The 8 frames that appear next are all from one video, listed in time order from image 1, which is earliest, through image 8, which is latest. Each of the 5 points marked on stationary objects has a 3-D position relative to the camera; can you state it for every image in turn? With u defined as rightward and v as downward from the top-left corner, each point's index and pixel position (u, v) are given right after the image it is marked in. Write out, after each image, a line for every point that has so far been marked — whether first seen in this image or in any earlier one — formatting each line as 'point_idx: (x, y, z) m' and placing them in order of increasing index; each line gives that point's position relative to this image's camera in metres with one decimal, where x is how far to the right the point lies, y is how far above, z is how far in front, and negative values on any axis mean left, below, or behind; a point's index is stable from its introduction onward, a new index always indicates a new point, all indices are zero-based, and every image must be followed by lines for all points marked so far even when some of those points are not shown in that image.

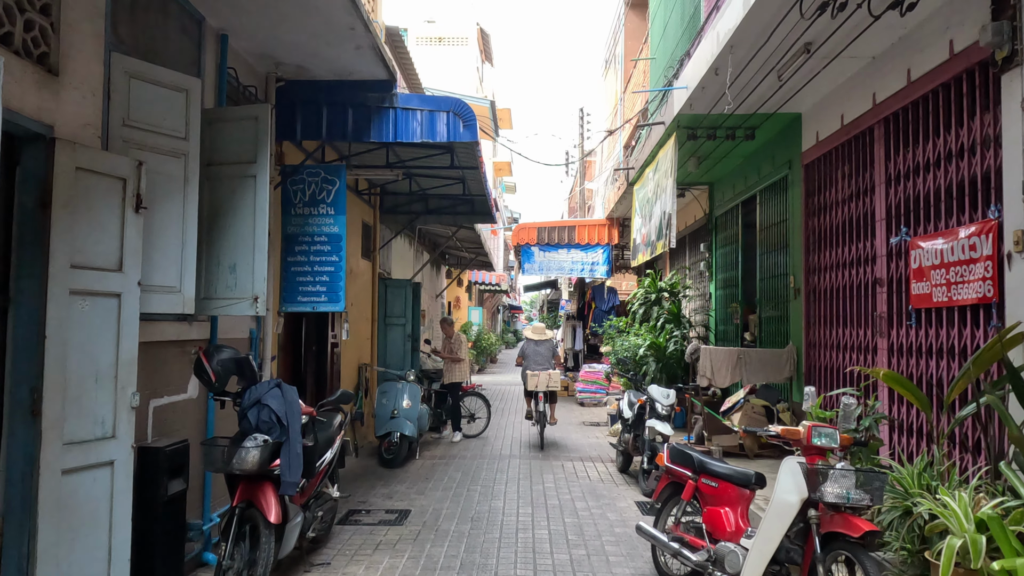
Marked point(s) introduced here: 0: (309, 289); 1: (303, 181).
0: (-1.5, 0.0, +5.3) m
1: (-1.5, +0.8, +5.3) m
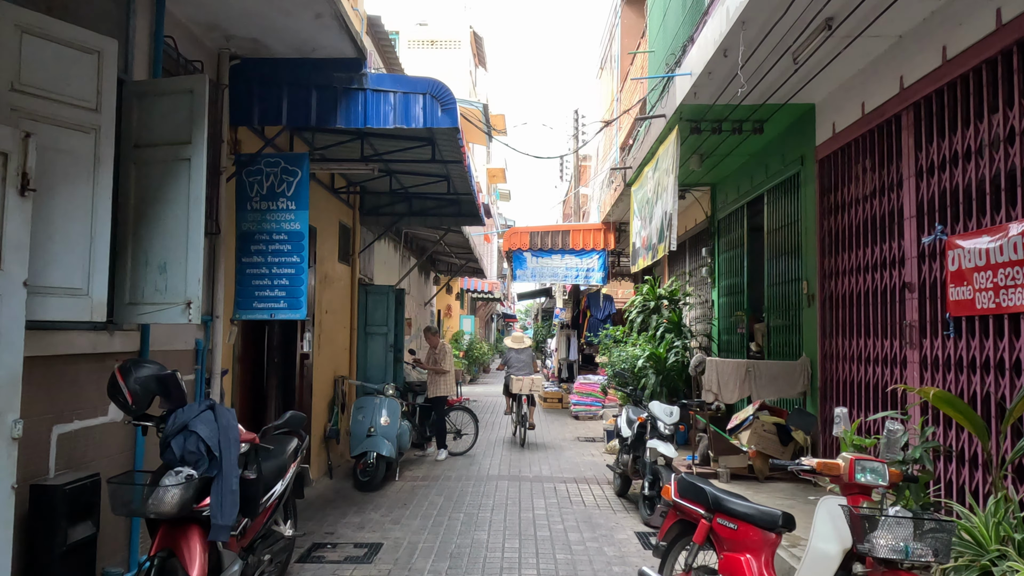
0: (-1.6, 0.0, +4.7) m
1: (-1.6, +0.7, +4.7) m
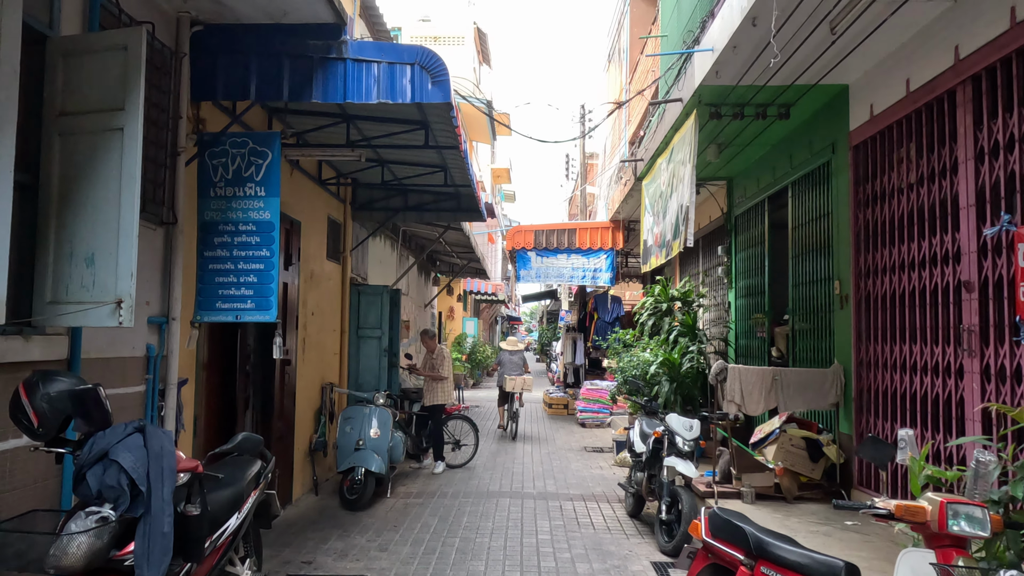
0: (-1.6, 0.0, +4.1) m
1: (-1.6, +0.8, +4.1) m
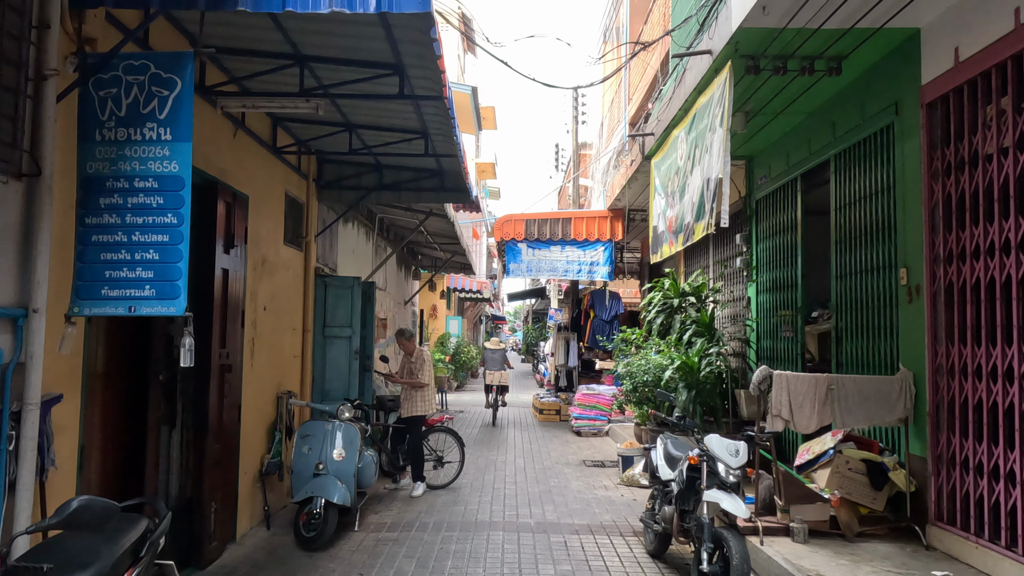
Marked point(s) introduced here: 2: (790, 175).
0: (-1.5, 0.0, +2.9) m
1: (-1.6, +0.8, +3.0) m
2: (+2.6, +1.1, +6.9) m
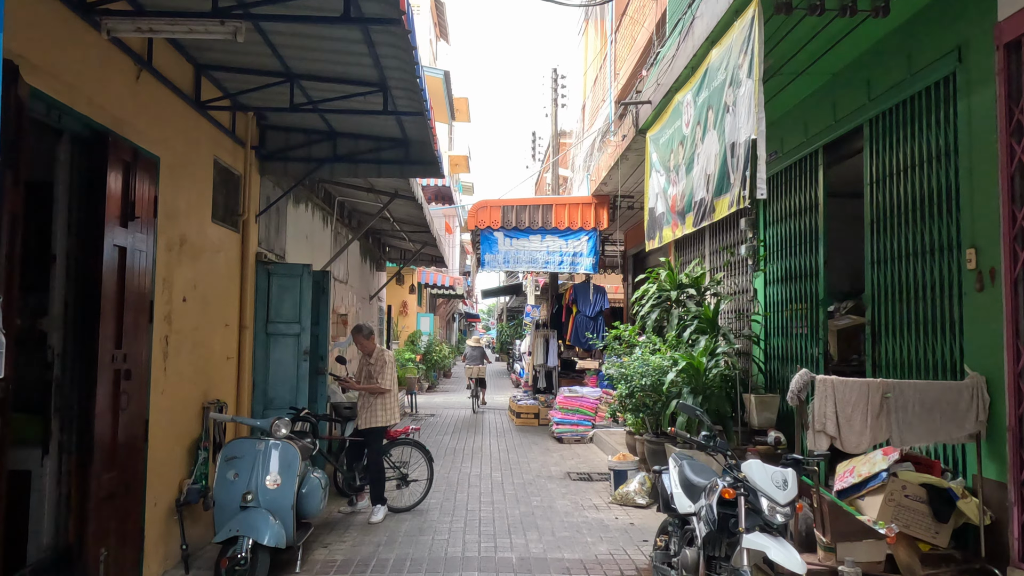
0: (-1.6, +0.1, +1.9) m
1: (-1.6, +0.9, +1.9) m
2: (+2.4, +1.1, +6.0) m
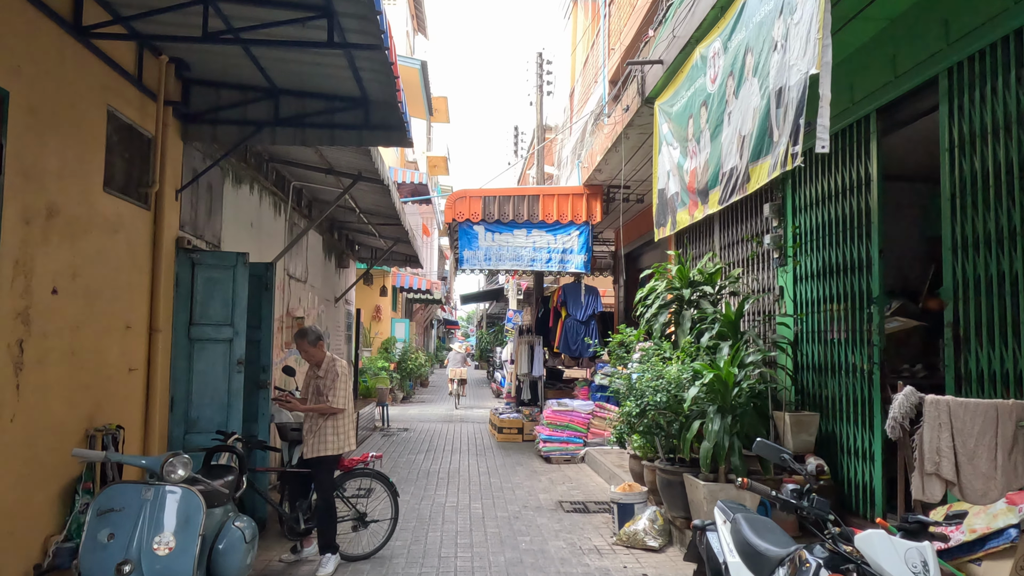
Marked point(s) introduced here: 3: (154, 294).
0: (-1.6, +0.2, +0.7) m
1: (-1.6, +1.0, +0.8) m
2: (+2.3, +1.2, +4.9) m
3: (-2.1, 0.0, +4.4) m
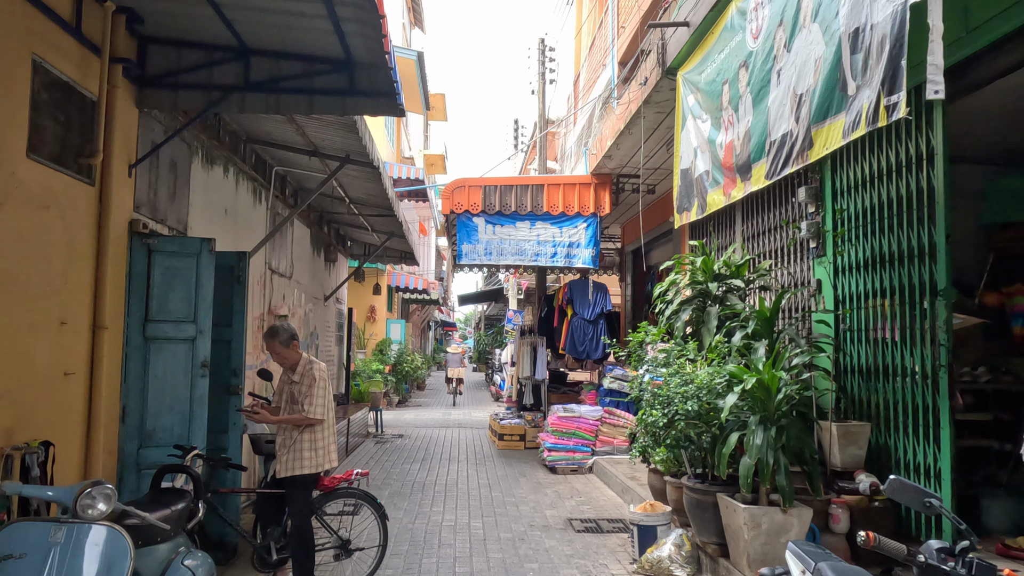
0: (-1.5, +0.3, +0.1) m
1: (-1.6, +1.1, +0.1) m
2: (+2.4, +1.2, +4.3) m
3: (-2.1, 0.0, +3.7) m
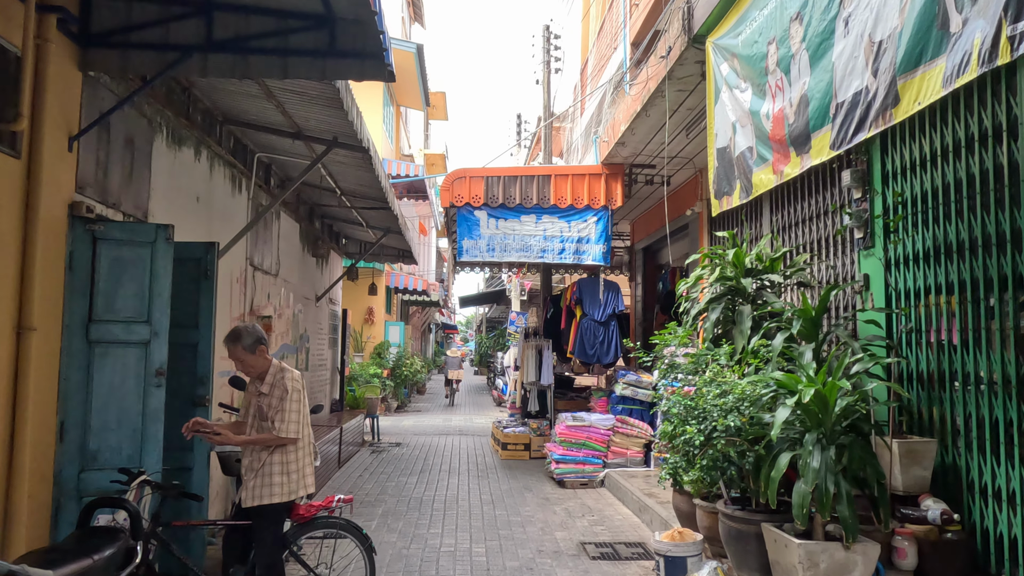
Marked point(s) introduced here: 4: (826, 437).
0: (-1.5, +0.3, -0.6) m
1: (-1.5, +1.1, -0.5) m
2: (+2.4, +1.3, +3.7) m
3: (-2.1, 0.0, +3.1) m
4: (+1.5, -0.7, +3.5) m
